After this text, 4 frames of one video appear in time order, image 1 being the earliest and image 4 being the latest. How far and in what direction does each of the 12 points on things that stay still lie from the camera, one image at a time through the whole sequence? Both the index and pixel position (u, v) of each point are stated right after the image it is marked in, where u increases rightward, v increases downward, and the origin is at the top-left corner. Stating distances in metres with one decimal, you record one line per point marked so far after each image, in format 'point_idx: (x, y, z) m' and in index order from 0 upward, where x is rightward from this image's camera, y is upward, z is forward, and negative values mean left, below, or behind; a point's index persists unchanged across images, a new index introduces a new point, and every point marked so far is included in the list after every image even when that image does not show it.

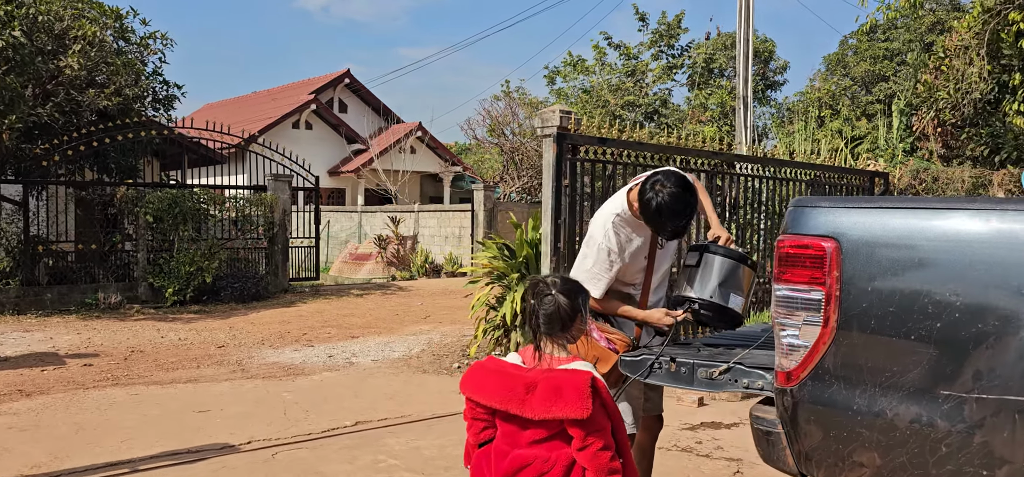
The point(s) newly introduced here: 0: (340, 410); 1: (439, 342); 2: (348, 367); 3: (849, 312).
0: (-1.1, -1.1, +5.5) m
1: (-0.7, -1.0, +8.1) m
2: (-1.3, -1.0, +7.0) m
3: (+0.9, -0.2, +2.2) m
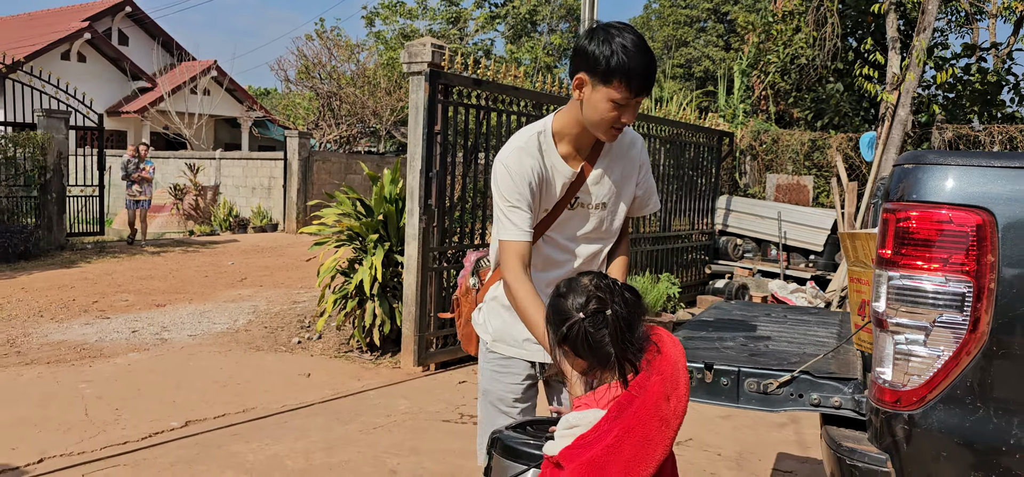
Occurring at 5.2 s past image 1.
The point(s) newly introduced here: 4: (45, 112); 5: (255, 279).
0: (-1.8, -0.9, +4.4) m
1: (-2.0, -0.6, +7.0) m
2: (-2.4, -0.7, +5.8) m
3: (+0.9, -0.1, +1.6) m
4: (-5.6, +1.5, +10.3) m
5: (-2.6, -0.4, +8.8) m
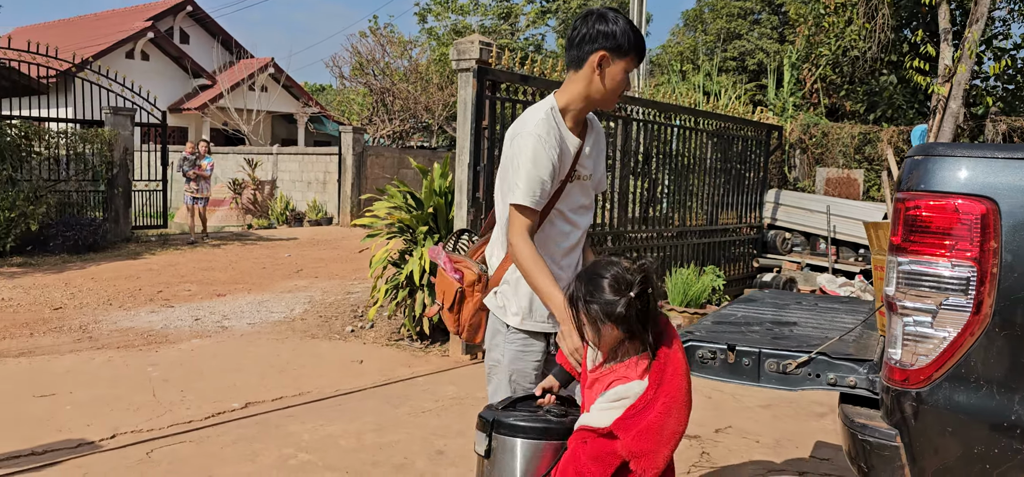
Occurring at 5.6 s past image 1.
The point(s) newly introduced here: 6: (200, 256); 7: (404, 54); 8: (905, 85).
0: (-1.6, -0.8, +4.6) m
1: (-1.6, -0.5, +7.2) m
2: (-2.1, -0.7, +6.1) m
3: (+1.0, -0.1, +1.7) m
4: (-5.0, +1.6, +10.7) m
5: (-2.1, -0.3, +9.1) m
6: (-3.7, -0.2, +10.2) m
7: (-2.2, +3.7, +17.4) m
8: (+4.7, +1.8, +10.2) m
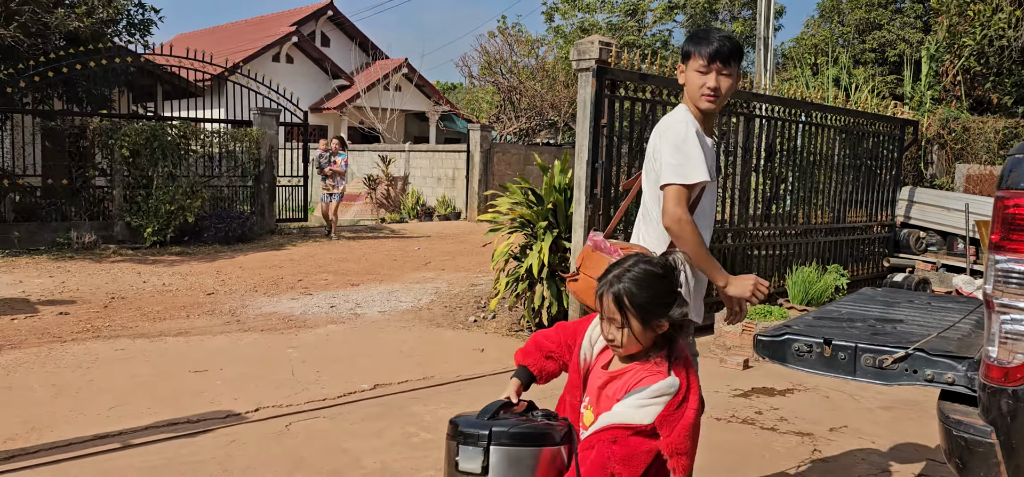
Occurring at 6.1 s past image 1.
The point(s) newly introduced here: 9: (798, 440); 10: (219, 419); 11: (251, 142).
0: (-0.9, -0.8, +5.0) m
1: (-0.6, -0.5, +7.5) m
2: (-1.2, -0.6, +6.5) m
3: (+1.2, -0.1, +1.7) m
4: (-3.4, +1.7, +11.5) m
5: (-0.8, -0.3, +9.5) m
6: (-2.2, -0.1, +10.8) m
7: (+0.4, +3.8, +17.7) m
8: (+6.1, +1.8, +9.6) m
9: (+1.3, -0.9, +3.9) m
10: (-1.4, -0.8, +4.0) m
11: (-3.5, +1.3, +11.6) m
